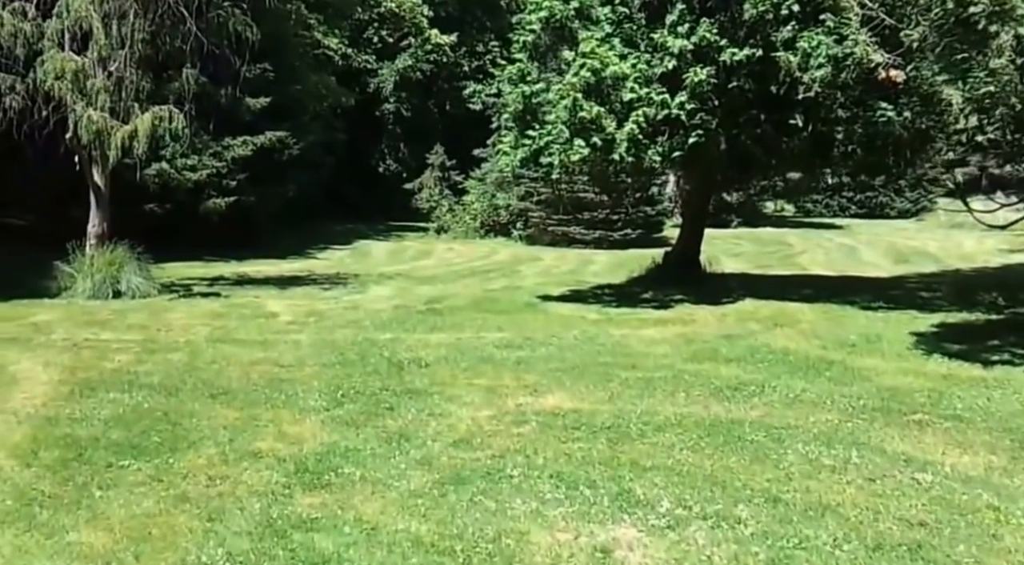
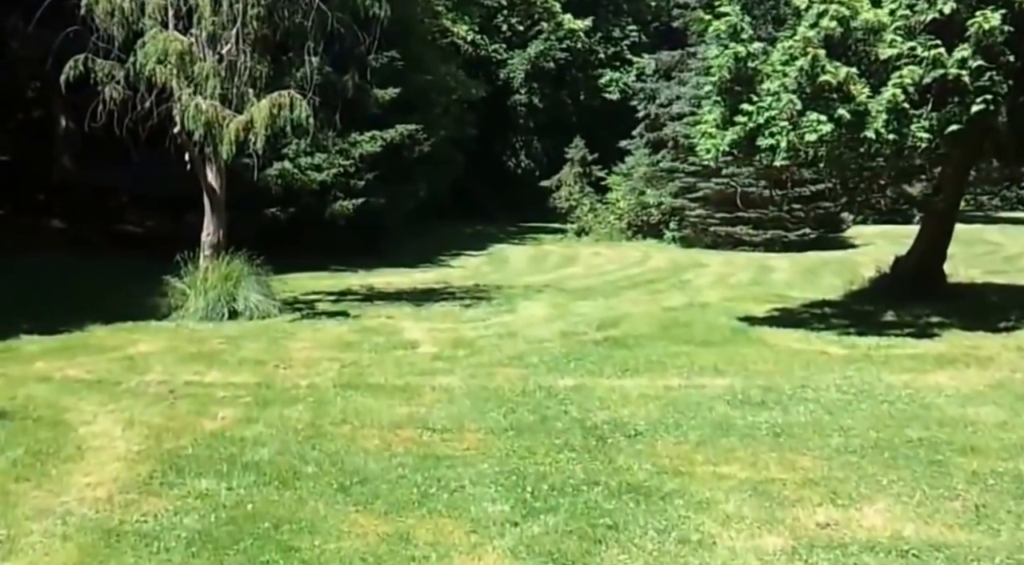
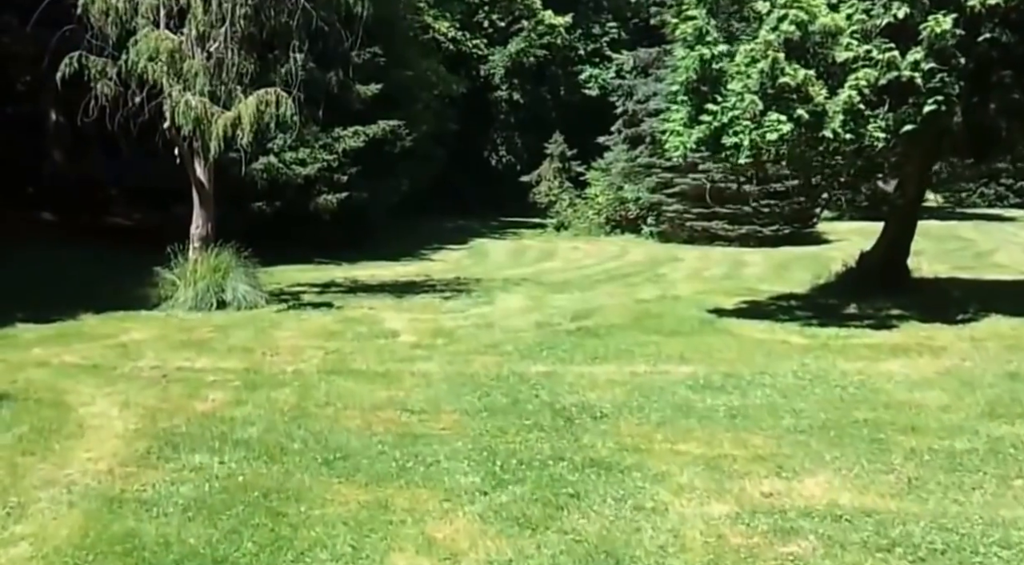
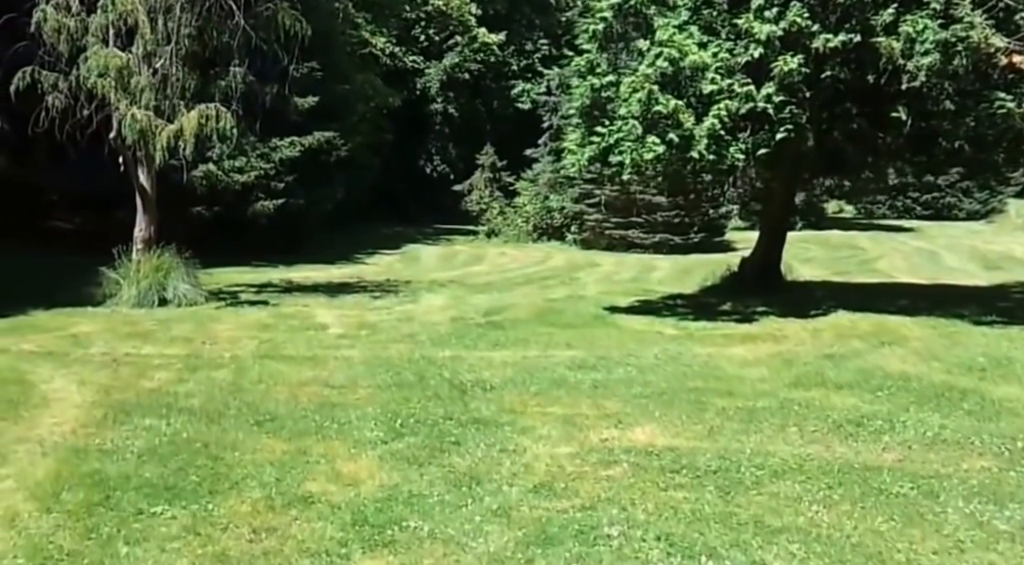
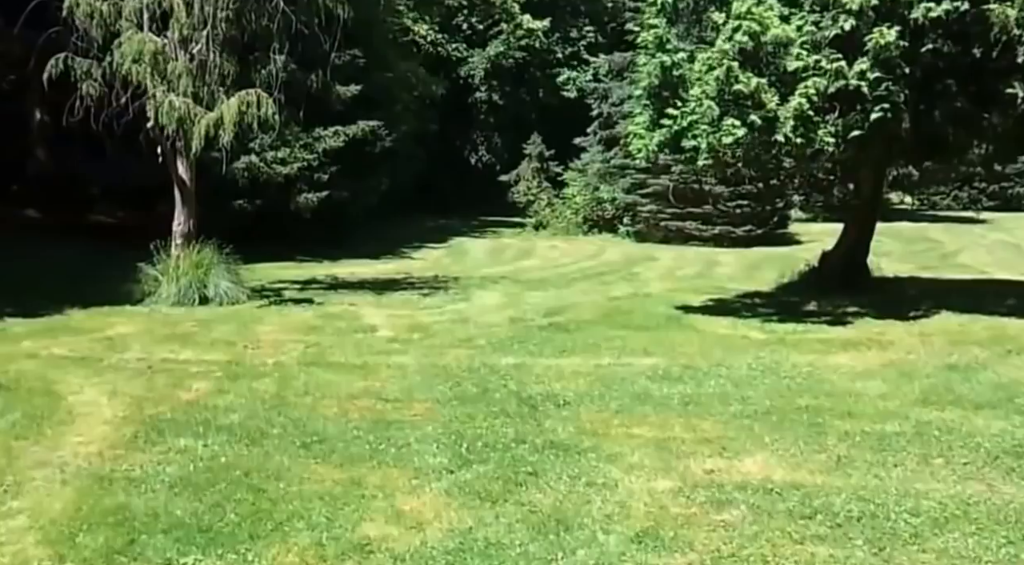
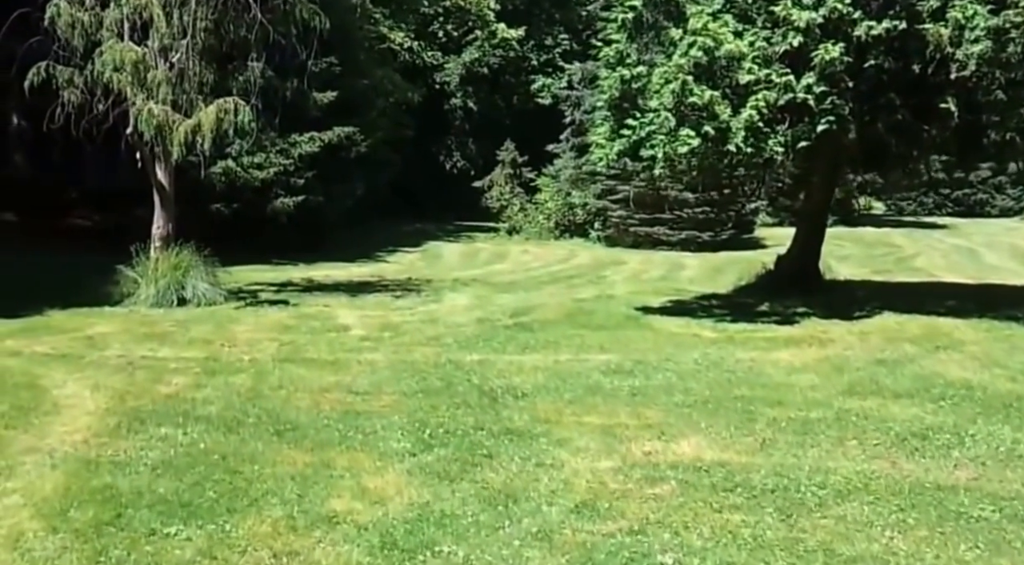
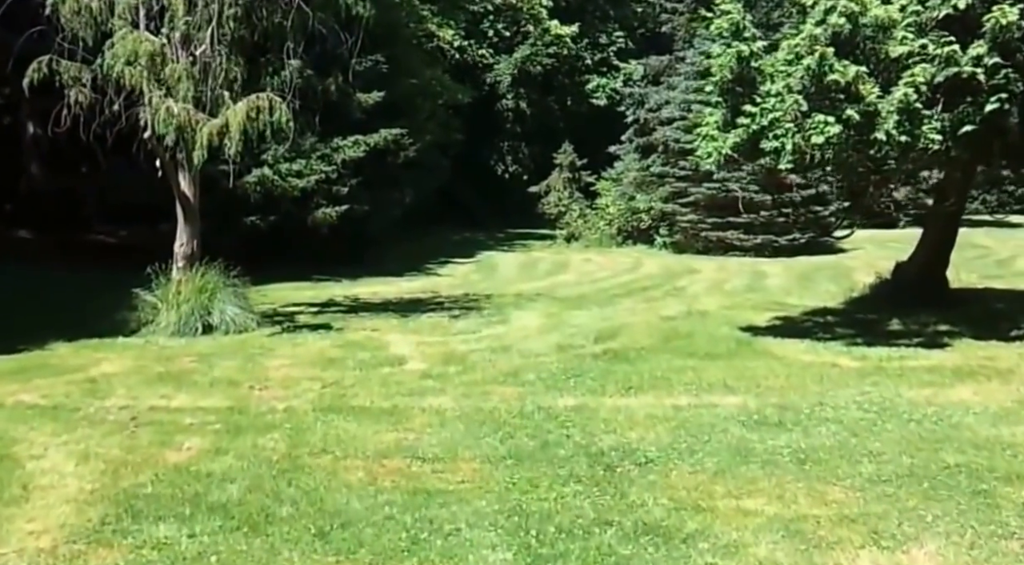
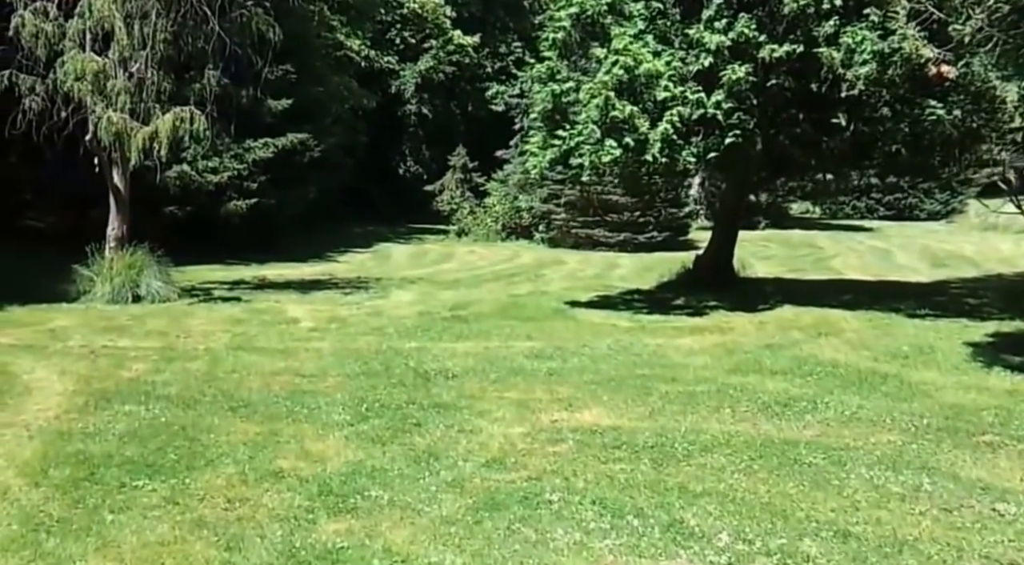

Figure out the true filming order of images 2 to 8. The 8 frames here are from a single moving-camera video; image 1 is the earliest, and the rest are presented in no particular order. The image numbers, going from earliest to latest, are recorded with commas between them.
8, 4, 6, 5, 3, 2, 7
